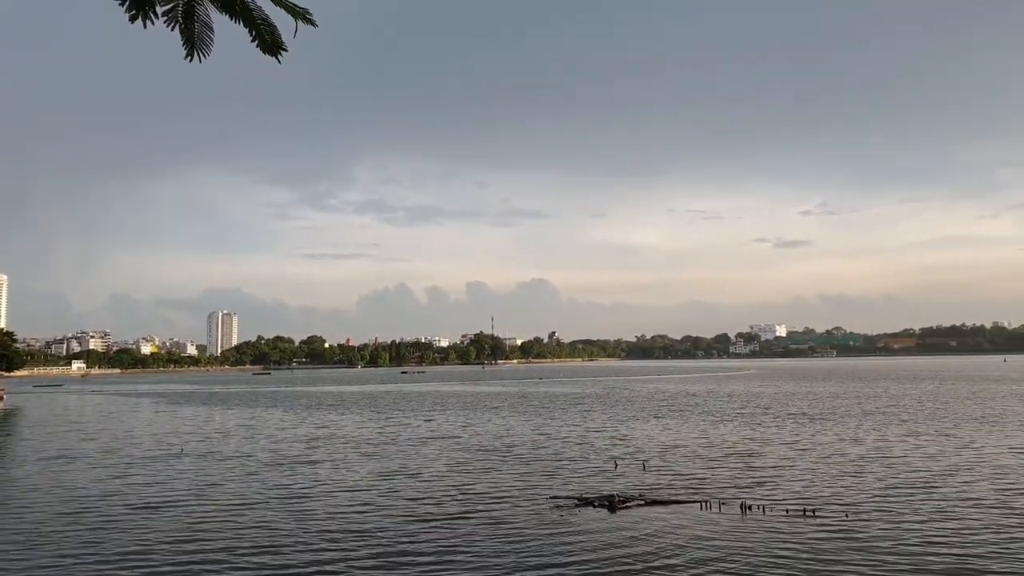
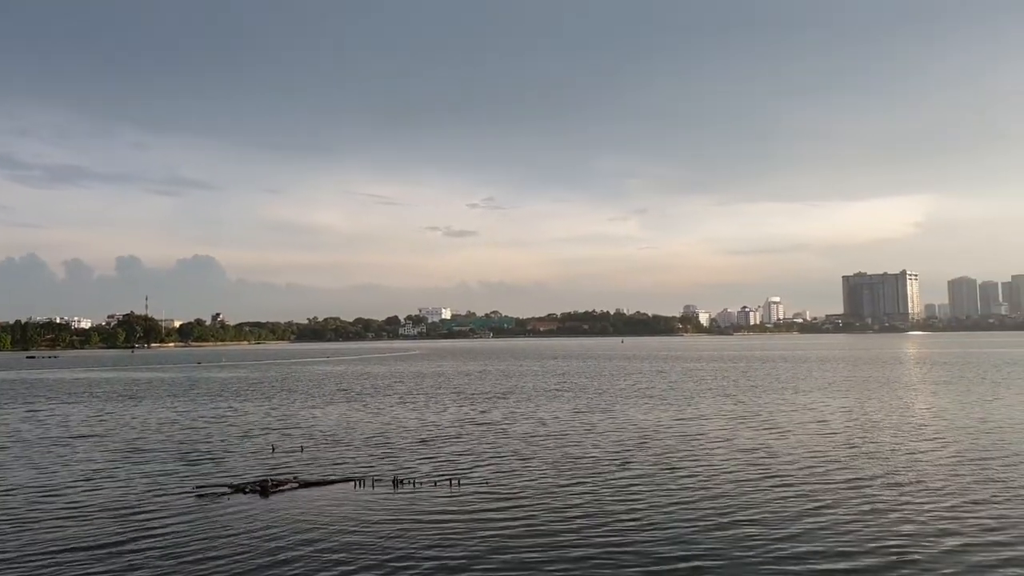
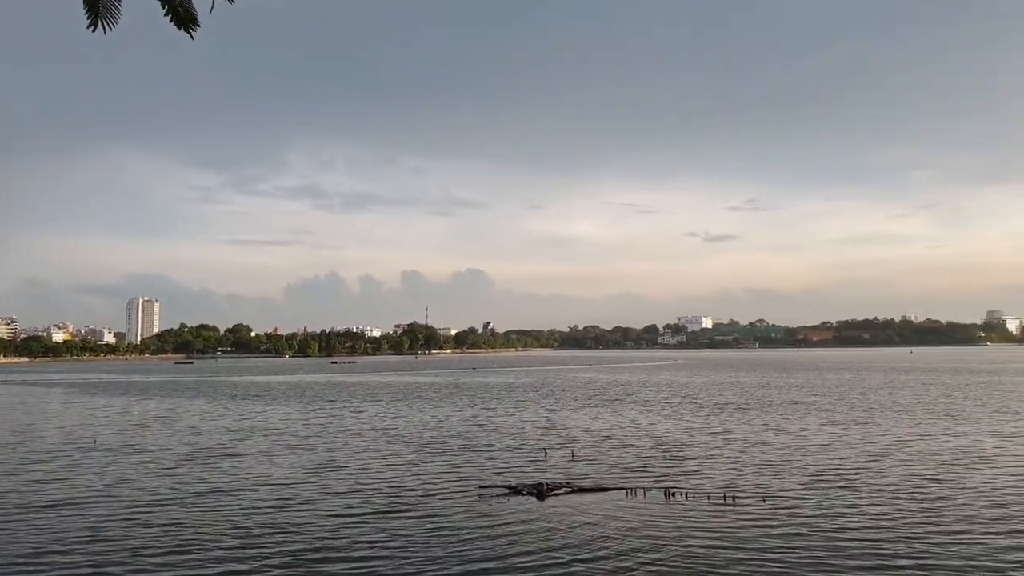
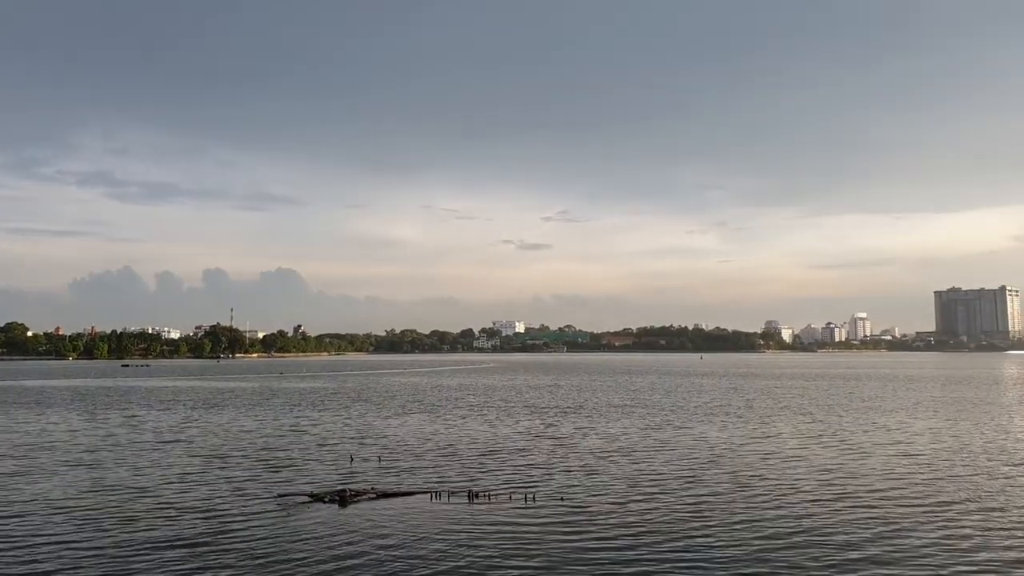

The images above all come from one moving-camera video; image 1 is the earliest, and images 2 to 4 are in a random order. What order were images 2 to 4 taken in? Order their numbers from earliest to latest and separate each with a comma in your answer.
3, 4, 2
